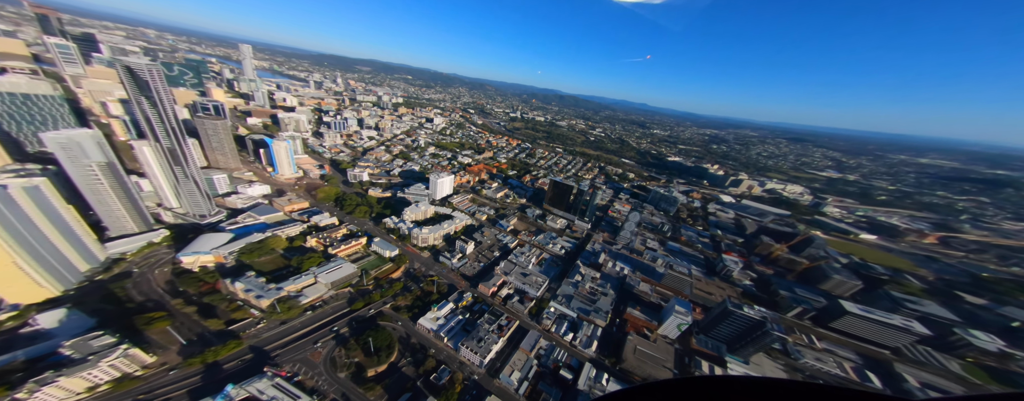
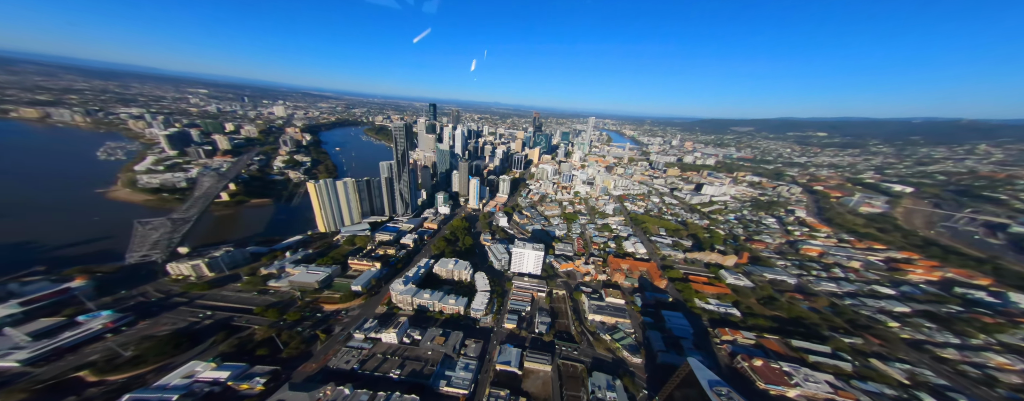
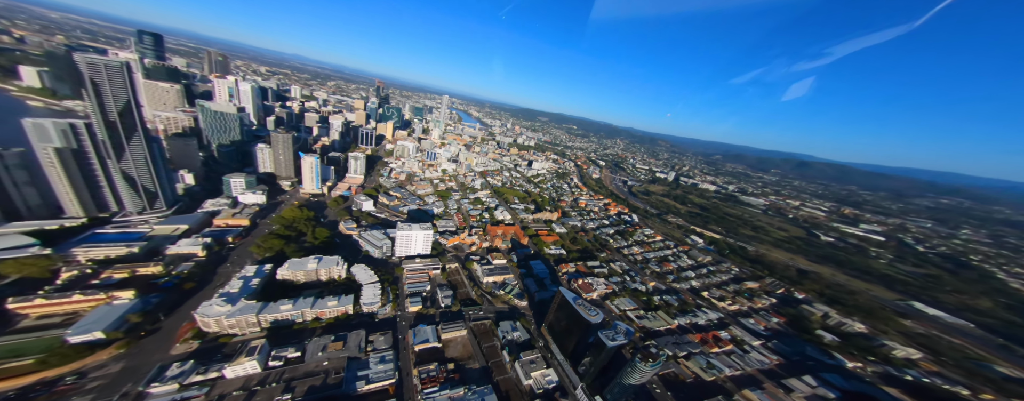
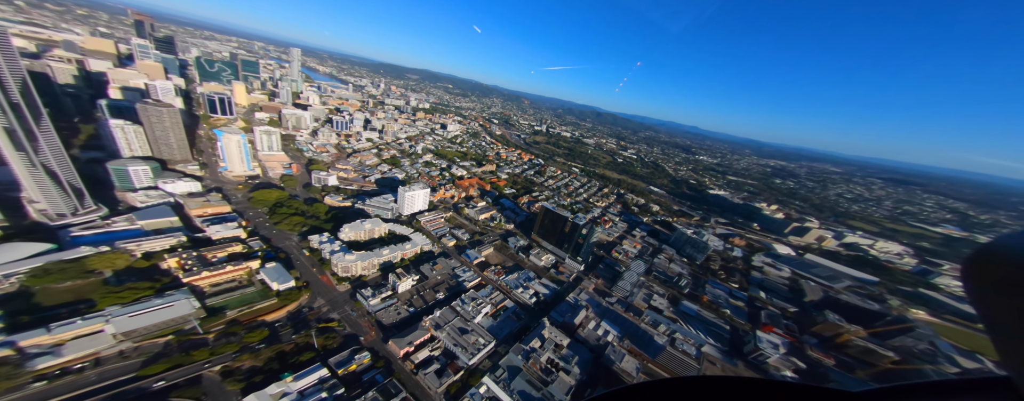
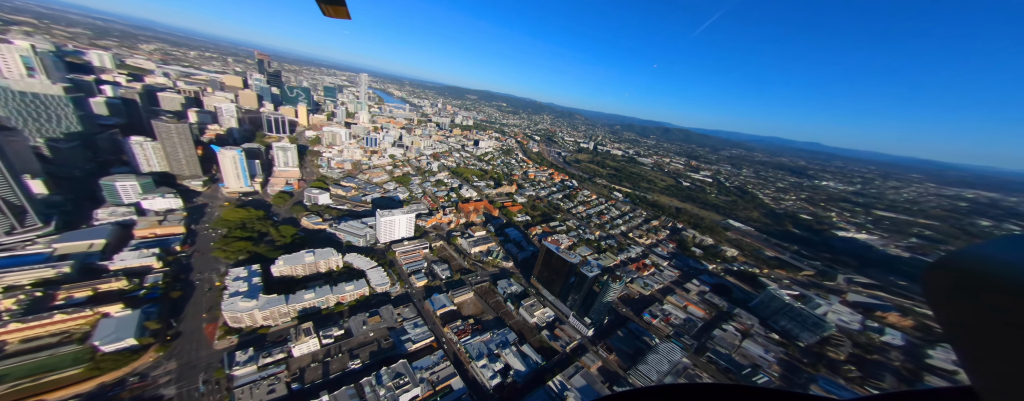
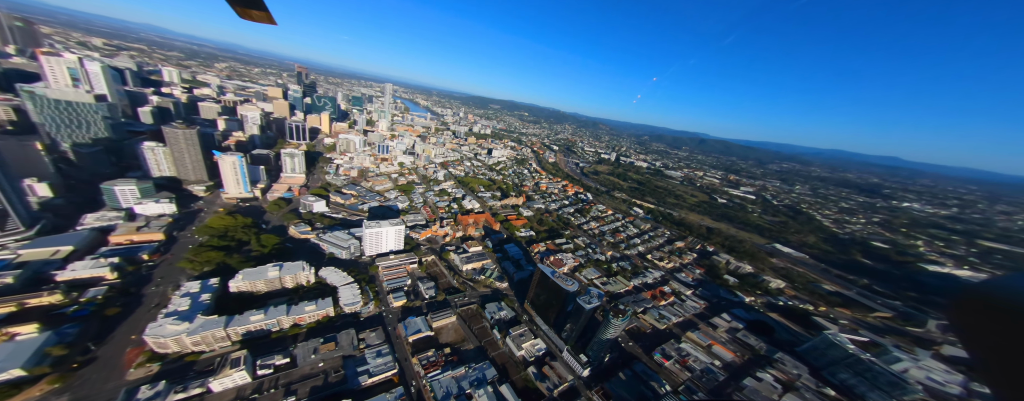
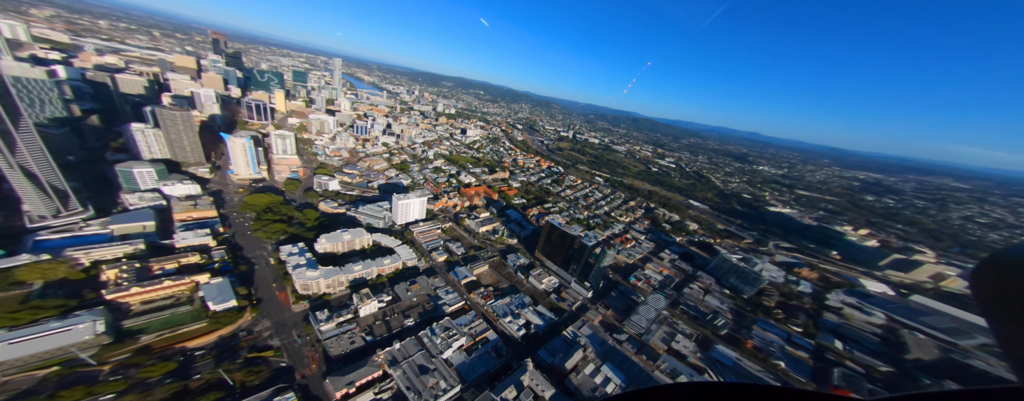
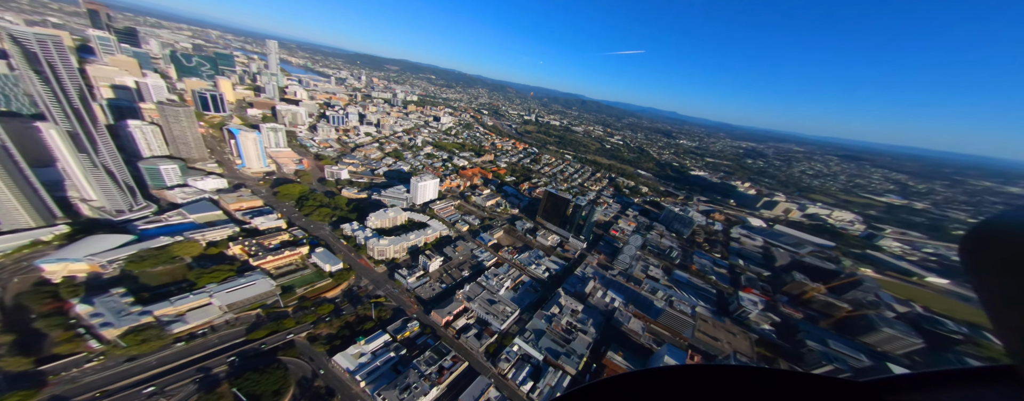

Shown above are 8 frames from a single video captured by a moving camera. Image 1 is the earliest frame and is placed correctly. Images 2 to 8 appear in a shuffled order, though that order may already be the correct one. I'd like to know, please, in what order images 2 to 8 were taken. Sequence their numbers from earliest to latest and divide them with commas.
8, 4, 7, 5, 6, 3, 2
